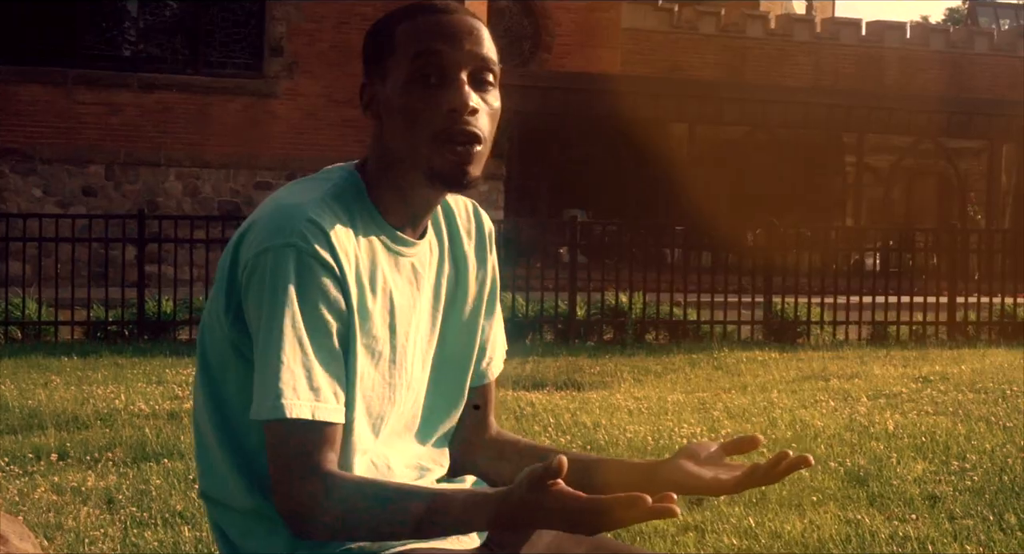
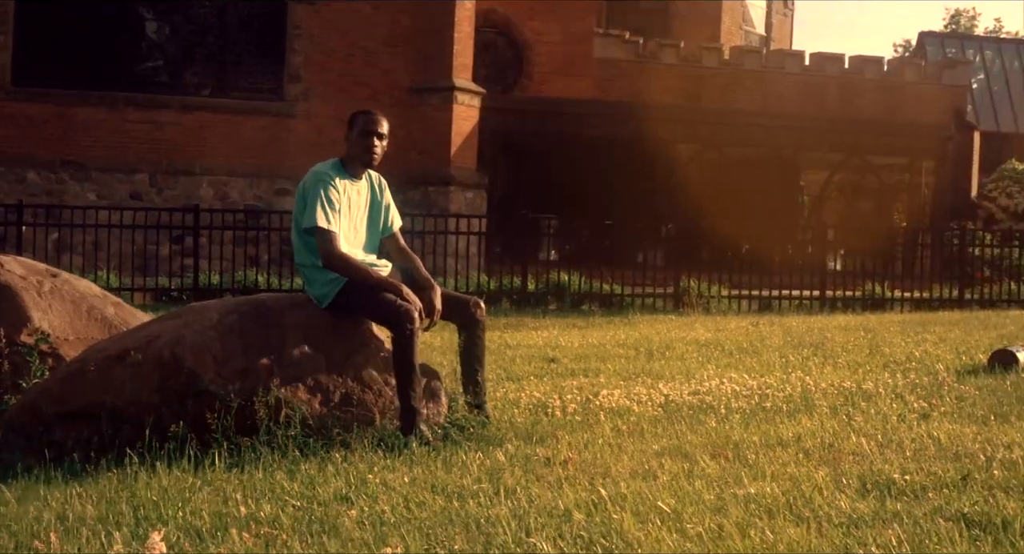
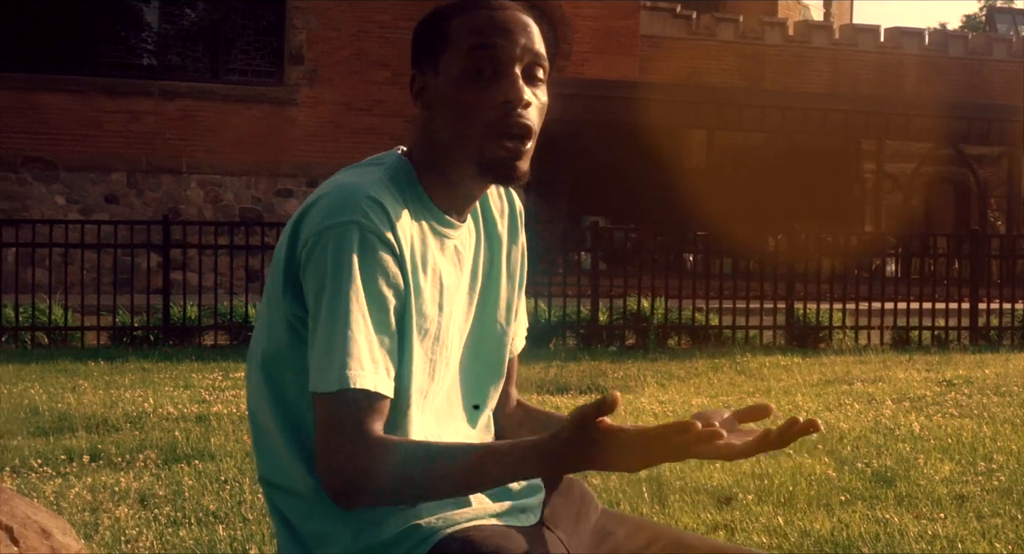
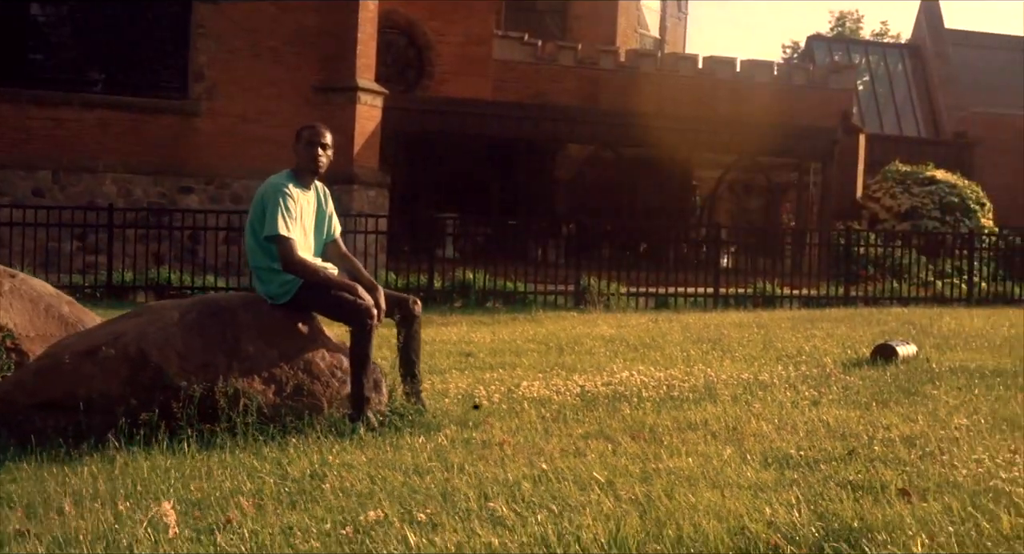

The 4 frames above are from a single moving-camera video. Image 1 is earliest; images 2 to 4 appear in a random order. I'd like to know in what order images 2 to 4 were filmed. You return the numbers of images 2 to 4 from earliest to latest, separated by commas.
3, 2, 4
